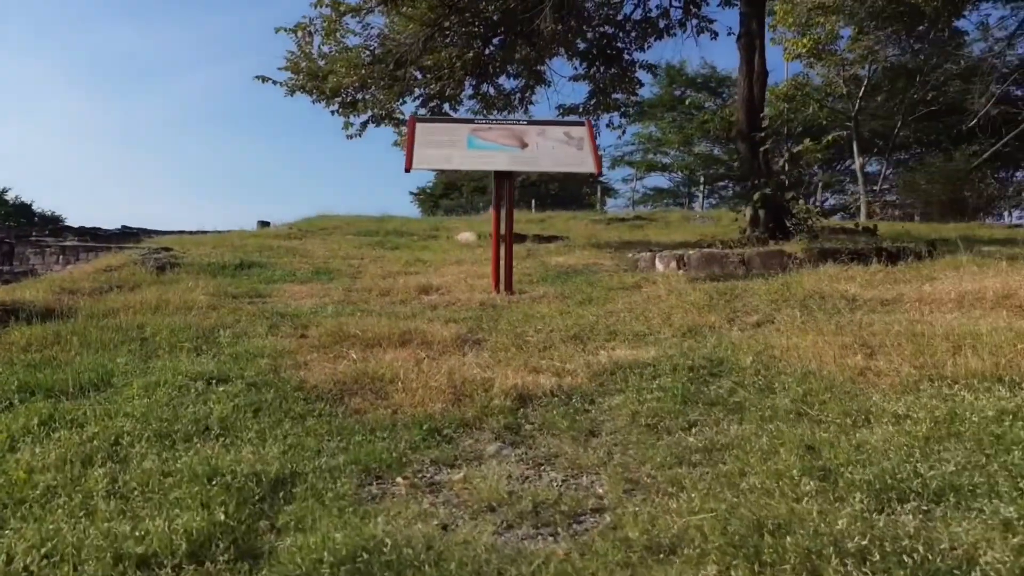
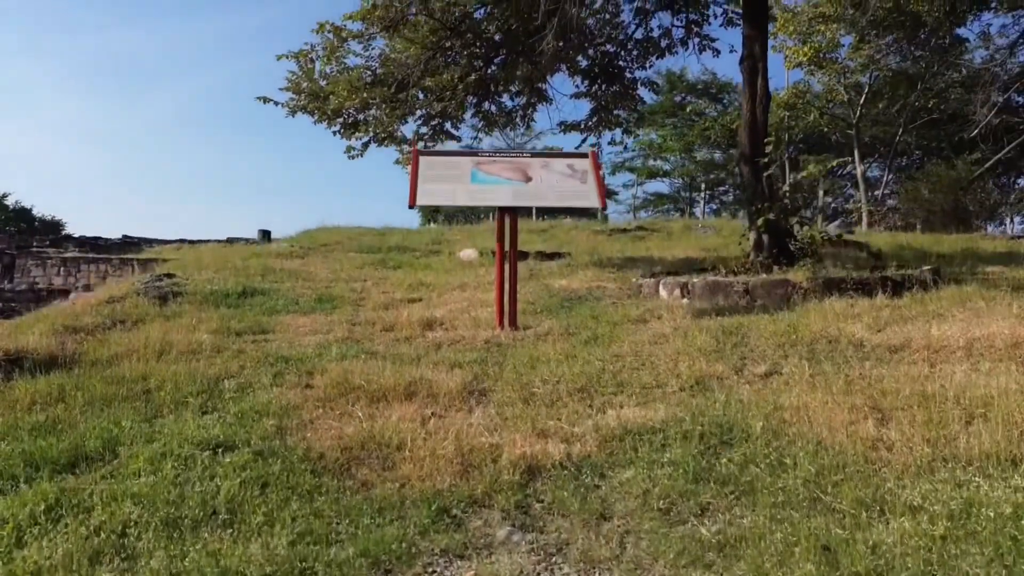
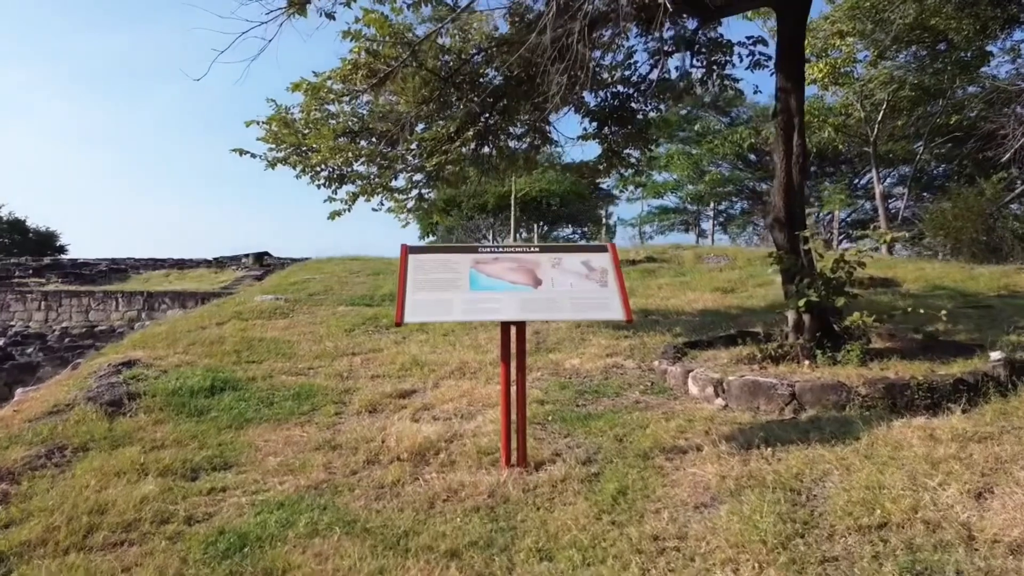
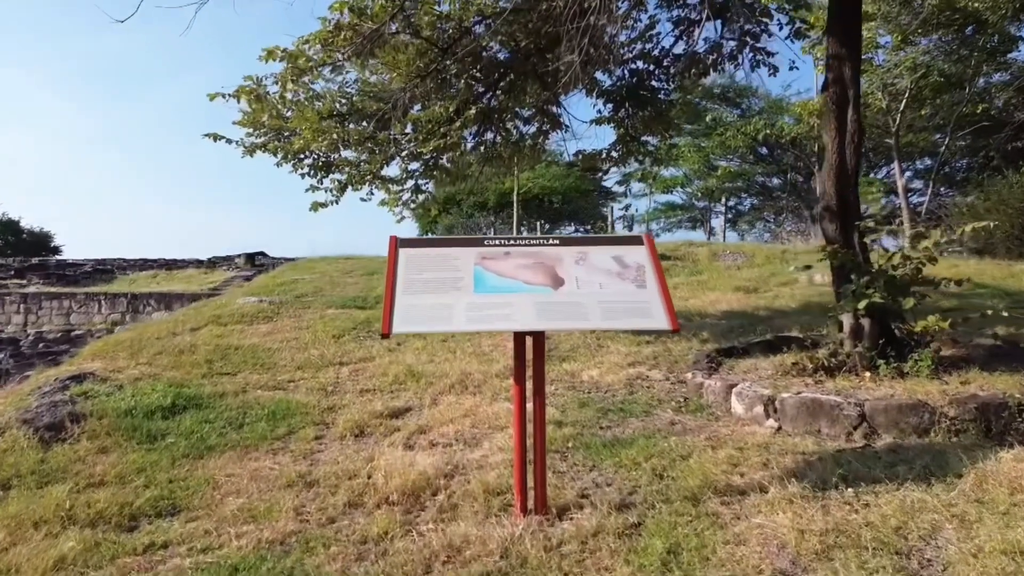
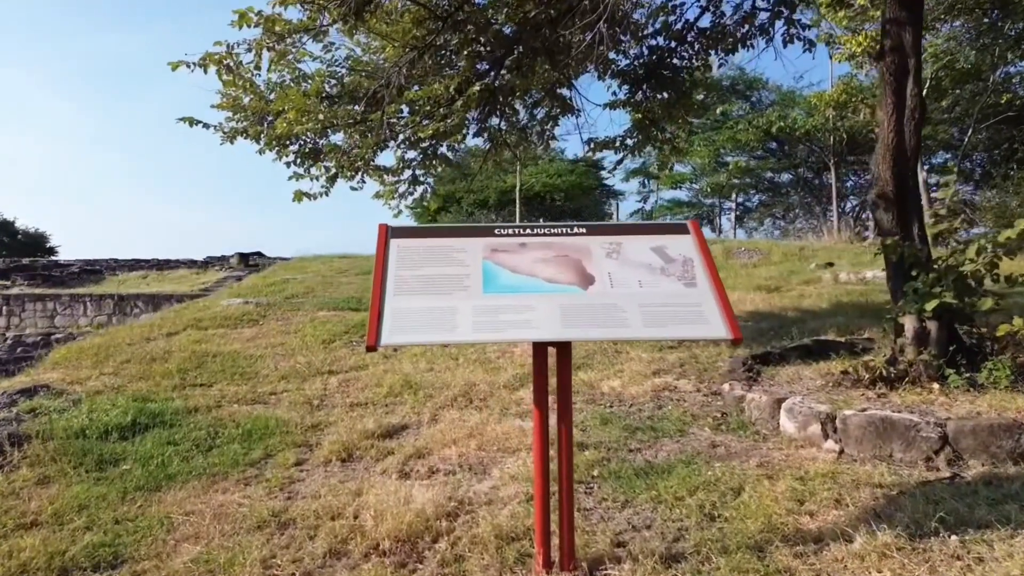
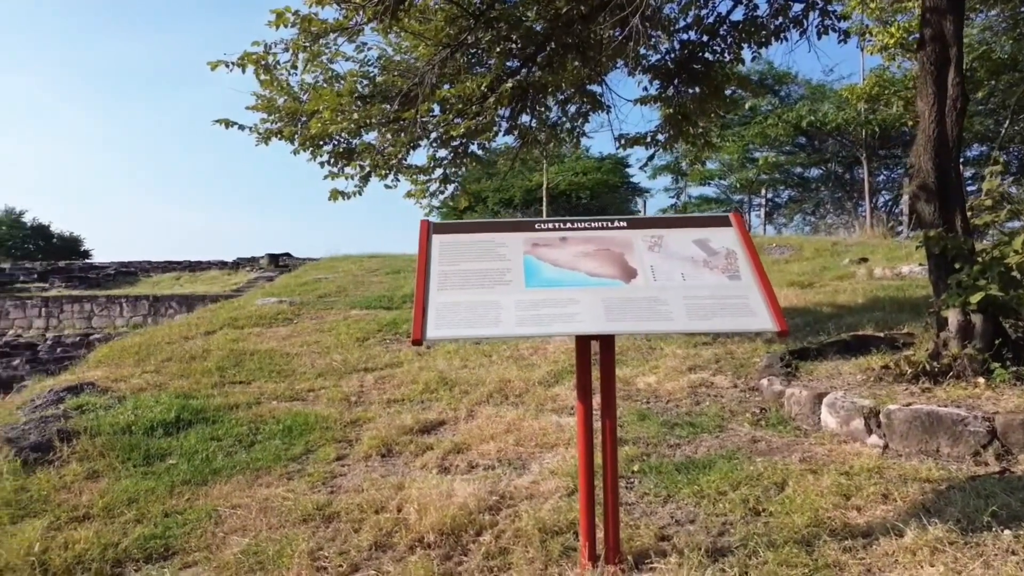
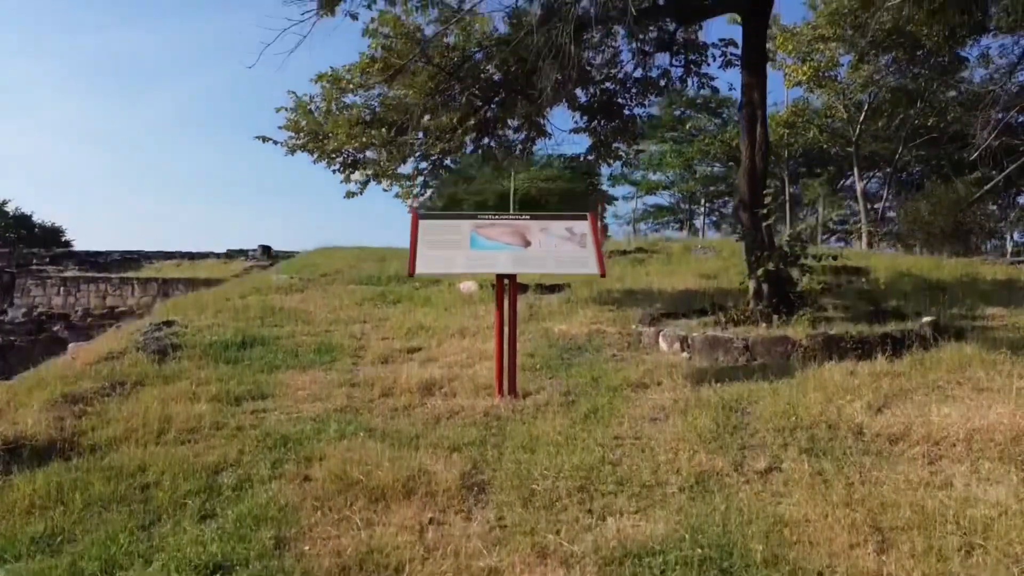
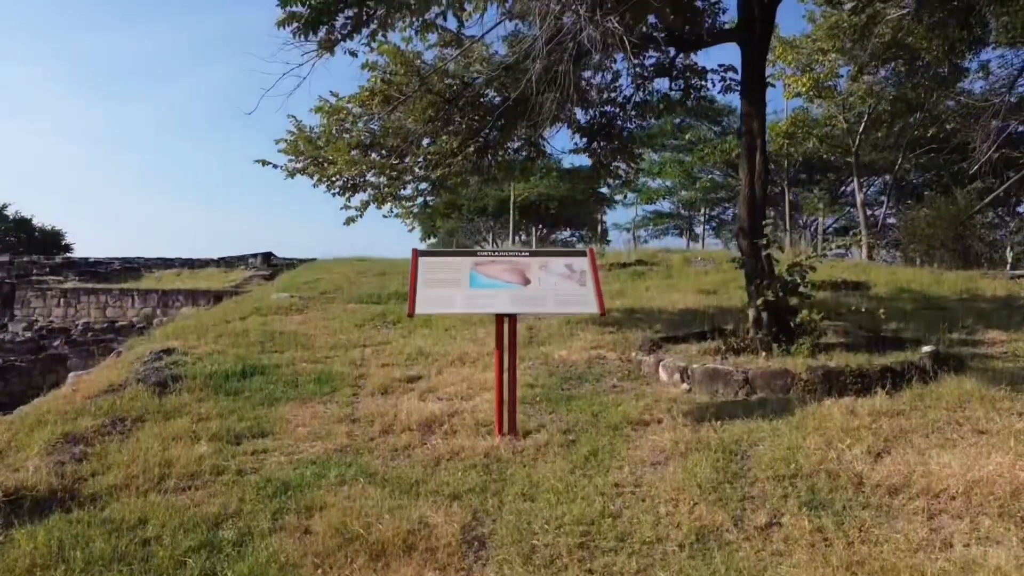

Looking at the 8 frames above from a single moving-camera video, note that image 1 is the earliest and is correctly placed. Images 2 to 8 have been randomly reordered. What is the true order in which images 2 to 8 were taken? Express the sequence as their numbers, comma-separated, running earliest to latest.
2, 7, 8, 3, 4, 5, 6
